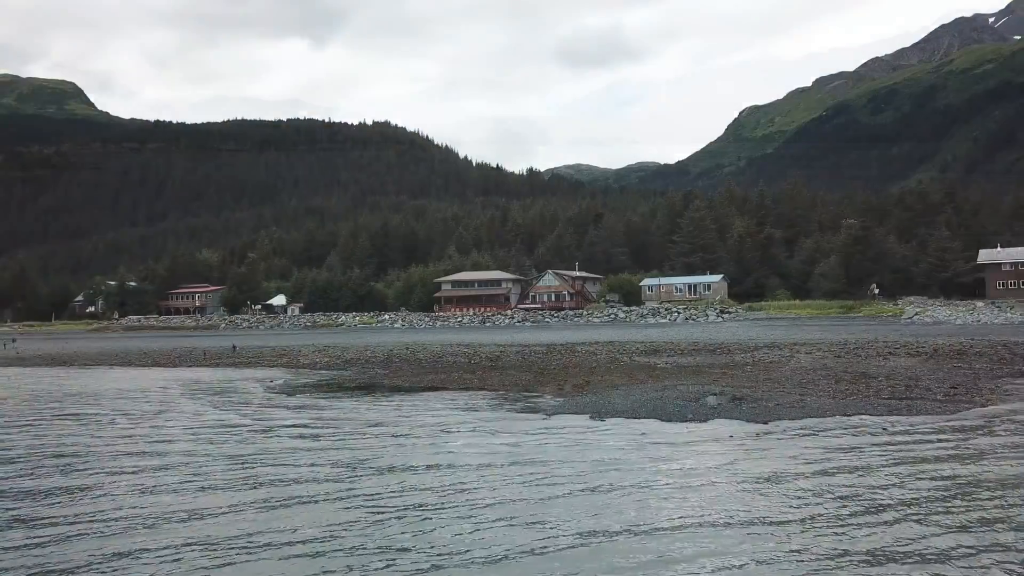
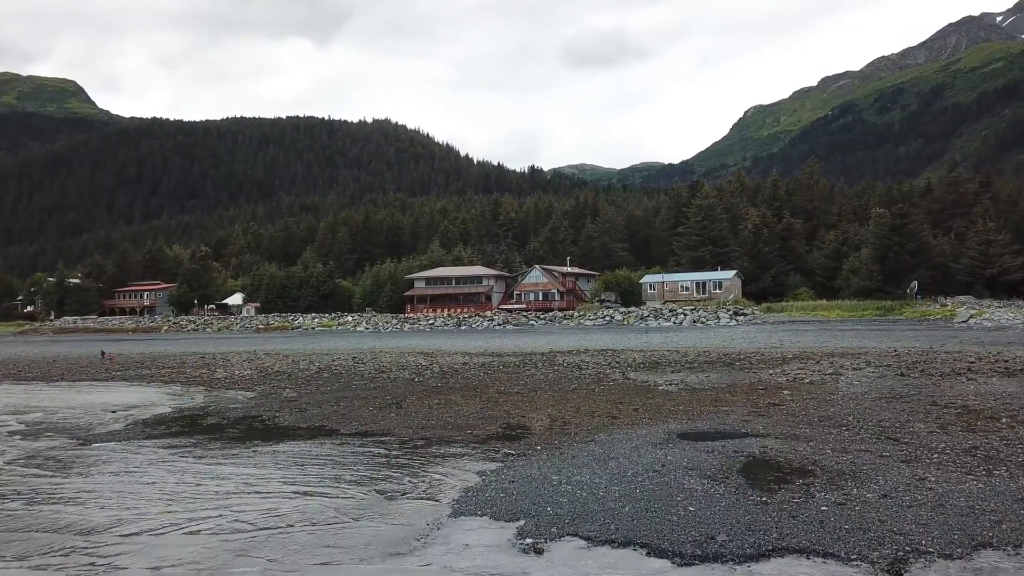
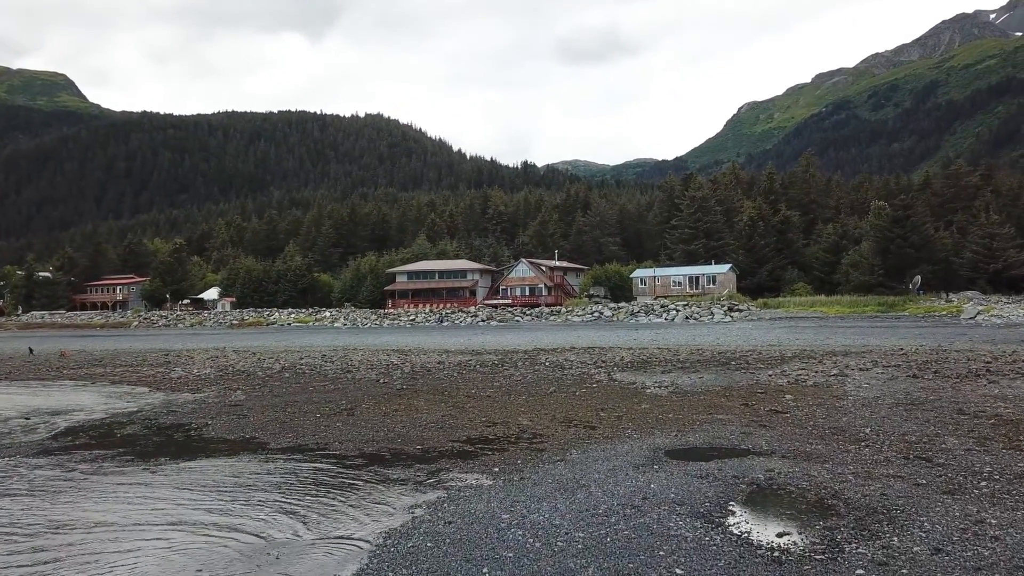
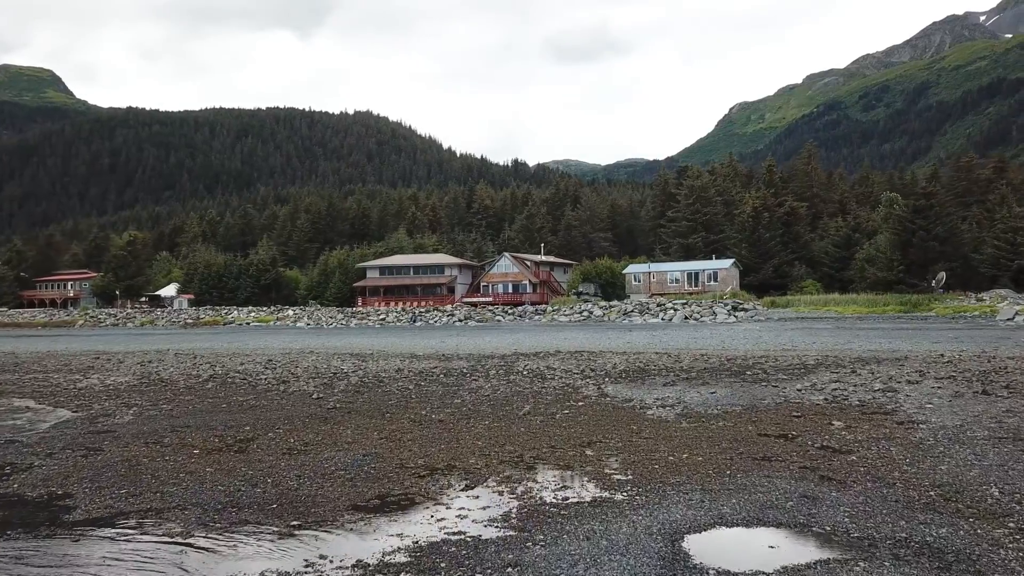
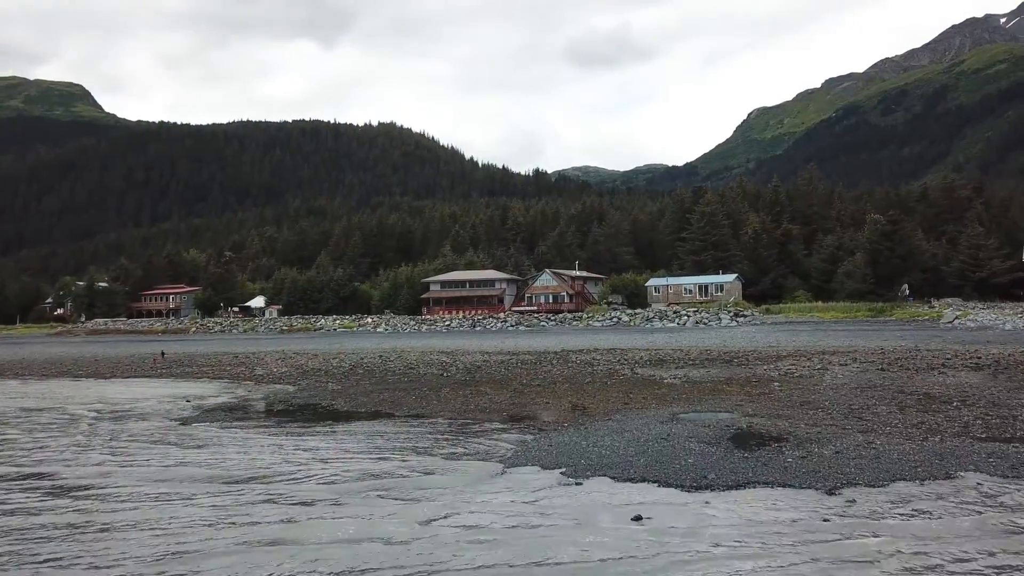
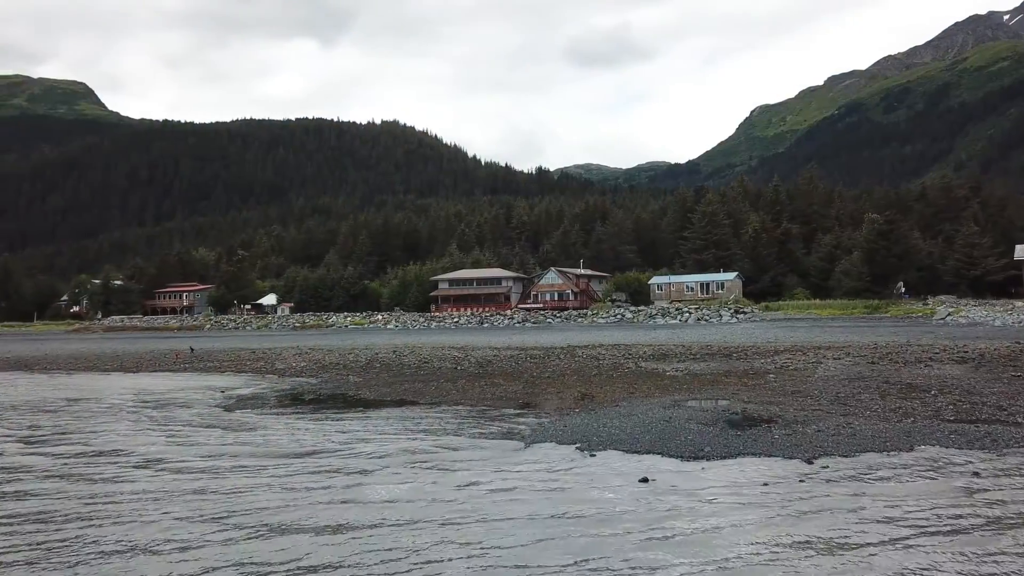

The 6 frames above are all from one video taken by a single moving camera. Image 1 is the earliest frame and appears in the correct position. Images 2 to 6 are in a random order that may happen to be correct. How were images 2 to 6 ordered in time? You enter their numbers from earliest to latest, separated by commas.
6, 5, 2, 3, 4
